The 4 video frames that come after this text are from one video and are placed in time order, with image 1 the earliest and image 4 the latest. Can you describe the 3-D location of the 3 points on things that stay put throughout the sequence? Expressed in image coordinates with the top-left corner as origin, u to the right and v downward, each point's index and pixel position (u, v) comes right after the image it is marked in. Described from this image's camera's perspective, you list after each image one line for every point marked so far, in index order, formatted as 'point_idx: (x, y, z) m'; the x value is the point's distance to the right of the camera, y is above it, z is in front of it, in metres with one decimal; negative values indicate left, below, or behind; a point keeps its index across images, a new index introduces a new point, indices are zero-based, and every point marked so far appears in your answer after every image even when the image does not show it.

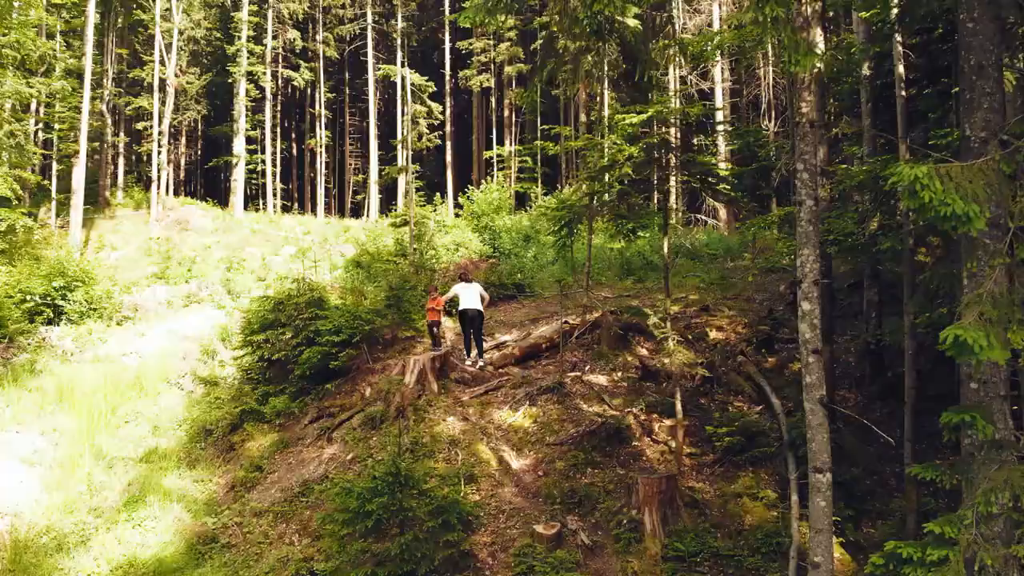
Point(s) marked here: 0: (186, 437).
0: (-4.4, -2.0, +11.3) m
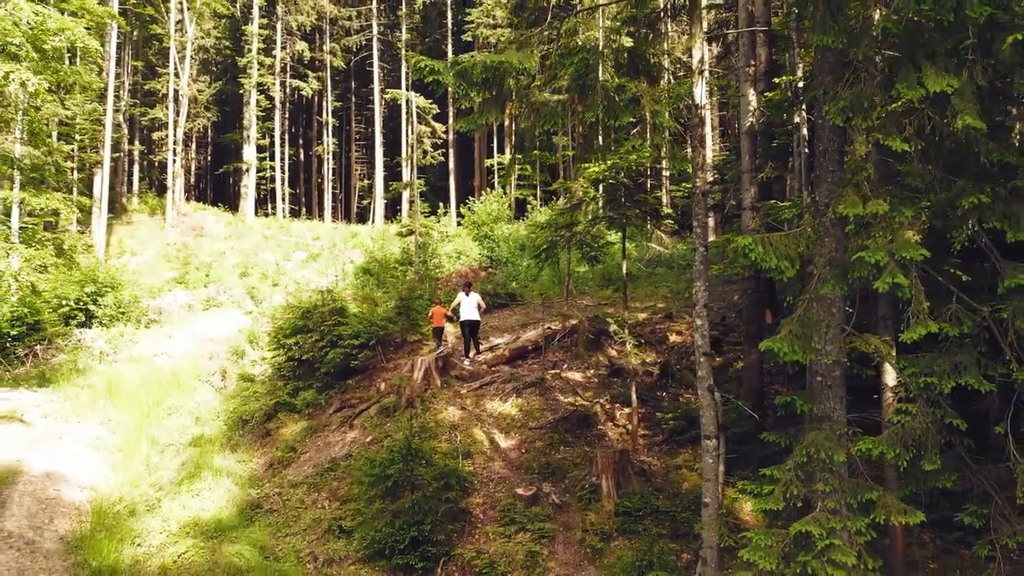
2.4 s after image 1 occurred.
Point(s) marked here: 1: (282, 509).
0: (-4.6, -2.2, +13.3) m
1: (-2.9, -2.8, +10.7) m
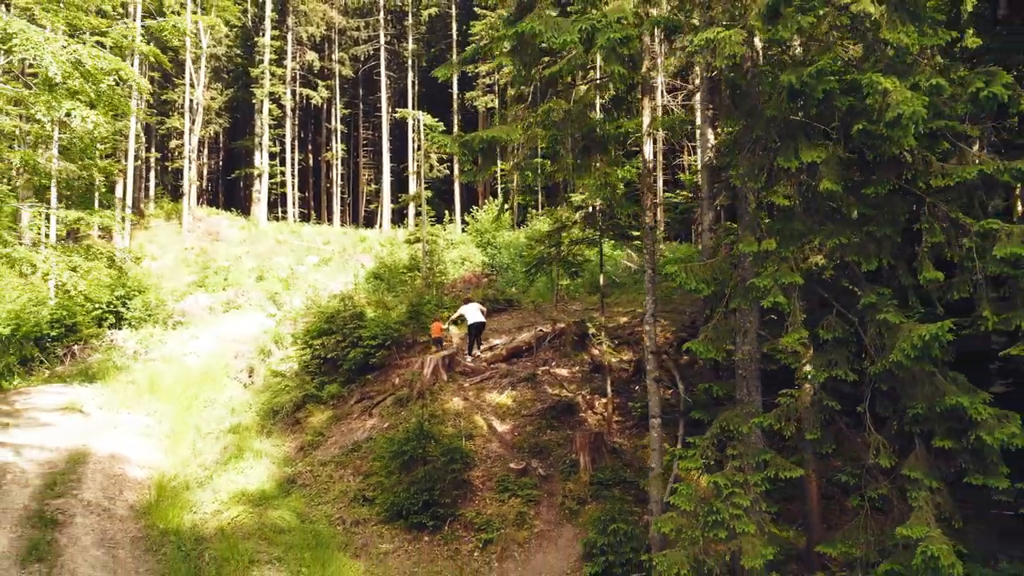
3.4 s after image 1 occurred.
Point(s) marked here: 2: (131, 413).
0: (-4.6, -2.3, +15.4) m
1: (-3.0, -3.0, +12.8) m
2: (-7.7, -2.5, +16.8) m
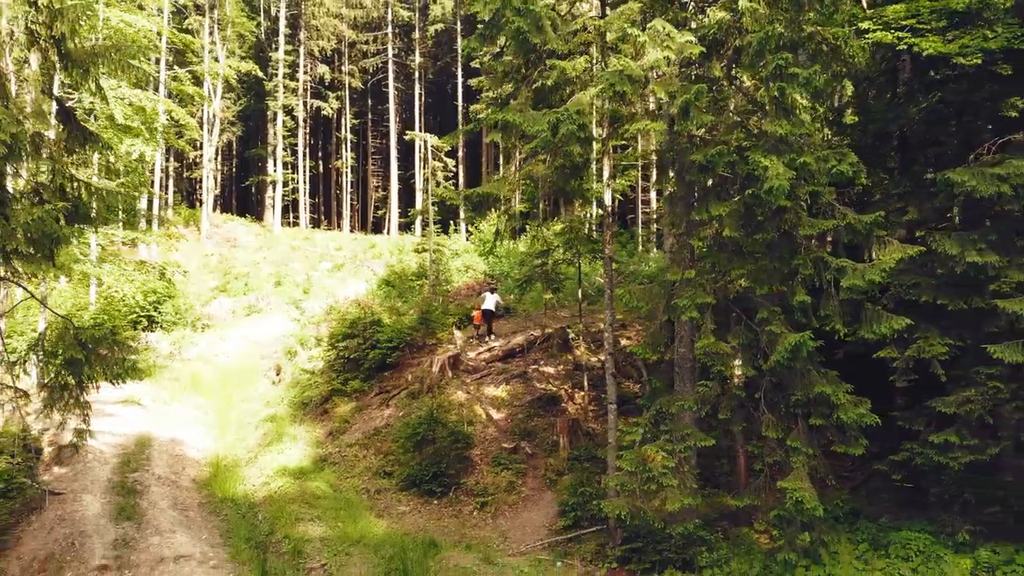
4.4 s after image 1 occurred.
0: (-4.7, -2.5, +18.0) m
1: (-3.1, -3.2, +15.4) m
2: (-7.7, -2.7, +19.5) m
